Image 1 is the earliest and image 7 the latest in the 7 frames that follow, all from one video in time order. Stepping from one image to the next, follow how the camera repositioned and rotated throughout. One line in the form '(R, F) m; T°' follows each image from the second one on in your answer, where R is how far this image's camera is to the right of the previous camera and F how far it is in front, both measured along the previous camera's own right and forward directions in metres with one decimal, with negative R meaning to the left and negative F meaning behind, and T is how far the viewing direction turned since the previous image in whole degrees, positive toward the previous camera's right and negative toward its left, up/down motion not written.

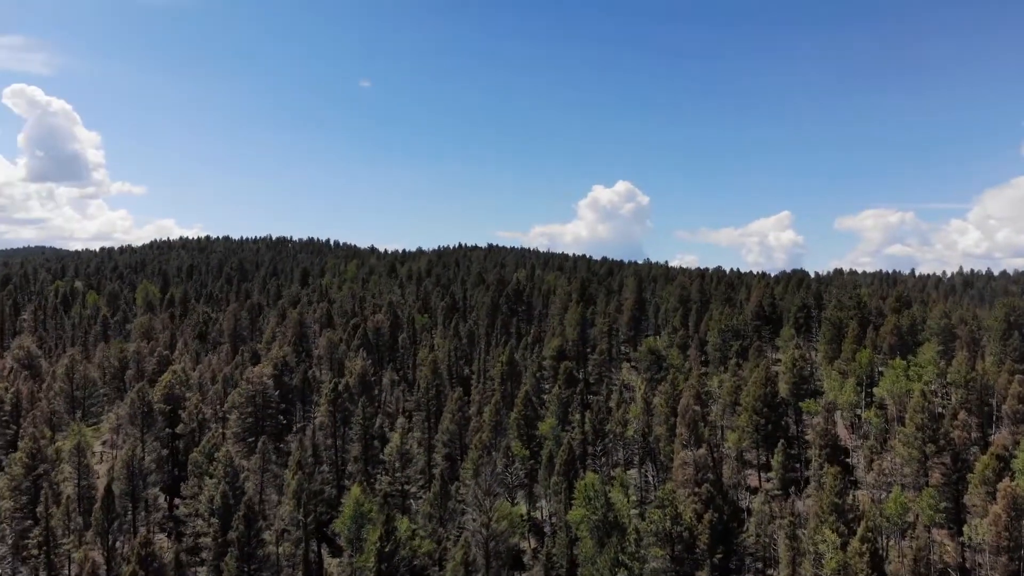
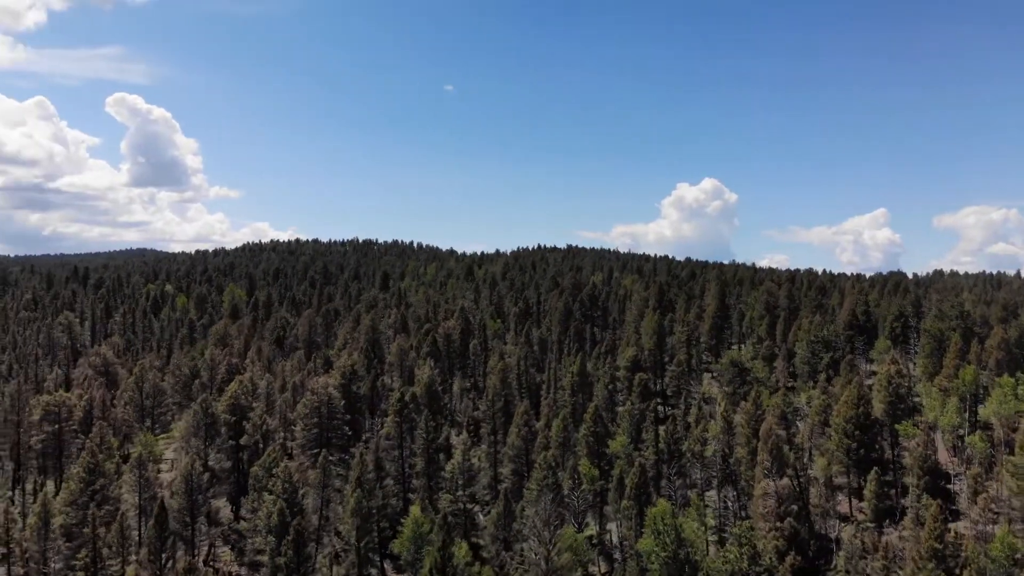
(+1.3, +3.8) m; -6°
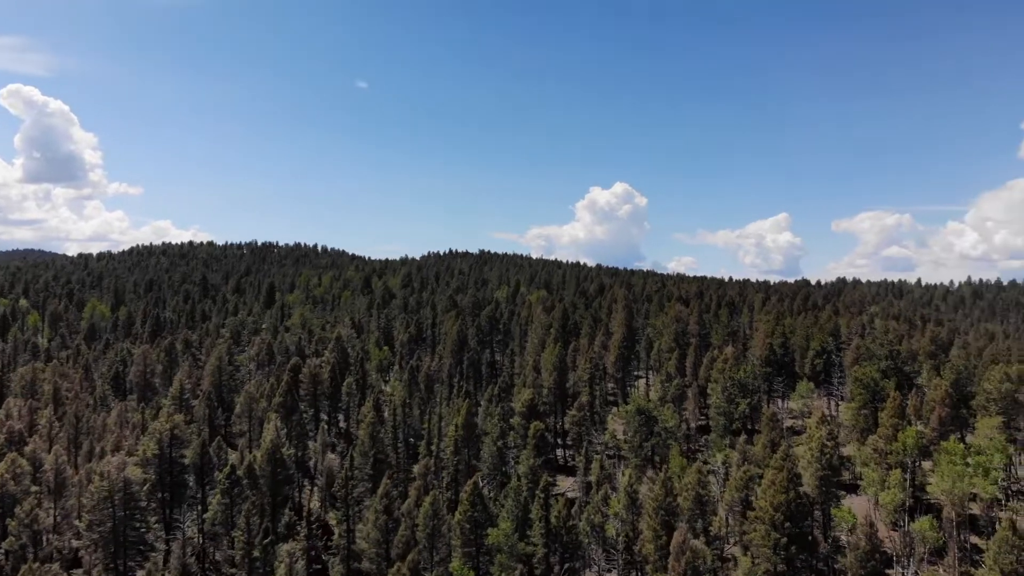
(+4.6, +16.2) m; +6°
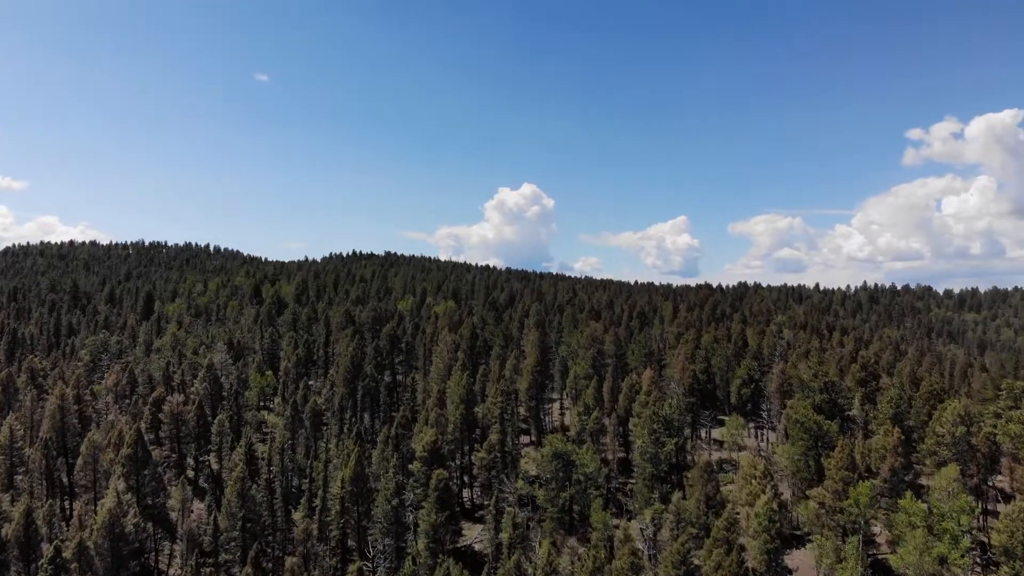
(+0.9, +11.8) m; +6°
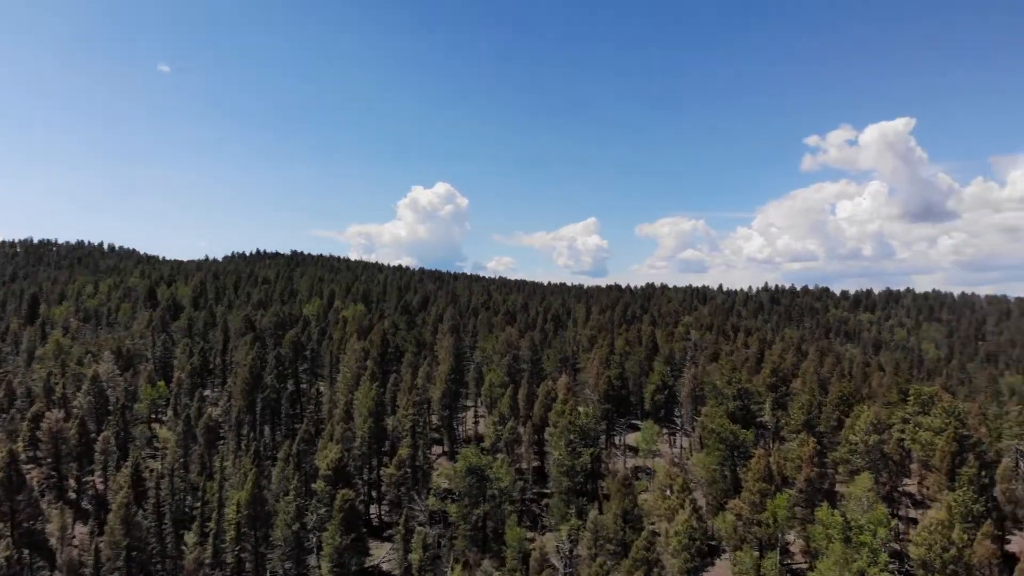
(+0.2, +3.5) m; +6°
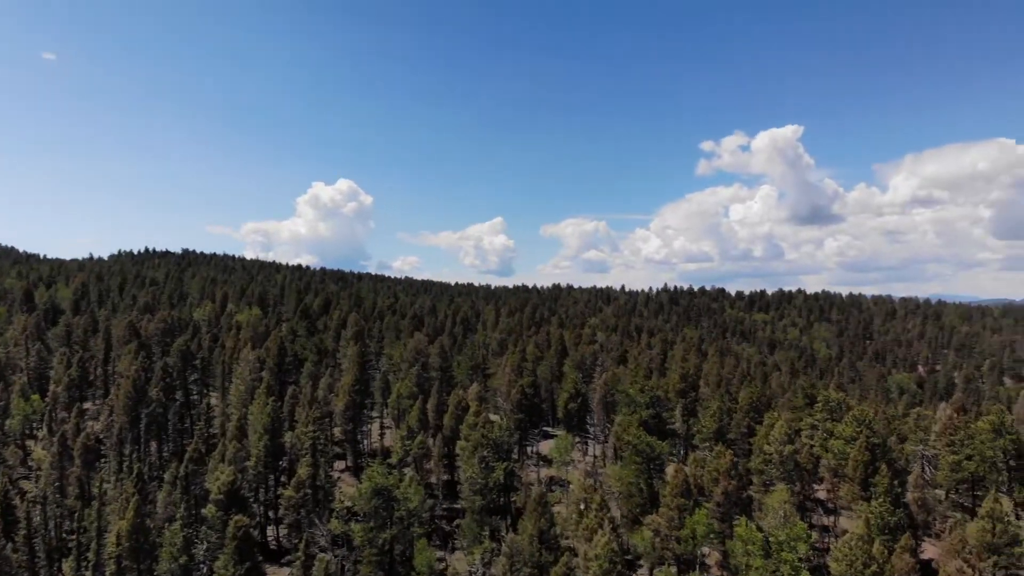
(-0.3, +3.8) m; +6°
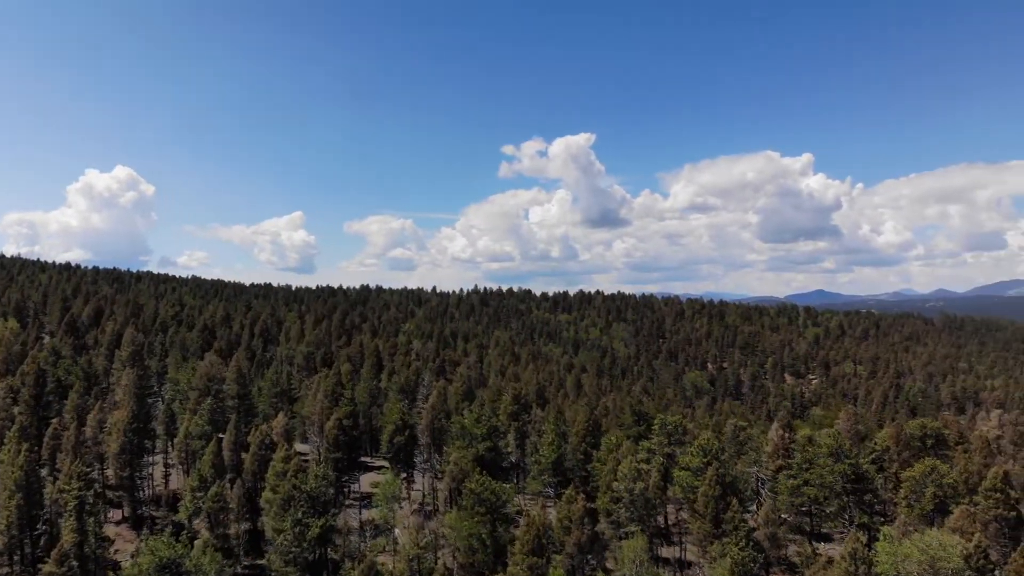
(-1.4, +9.3) m; +13°
